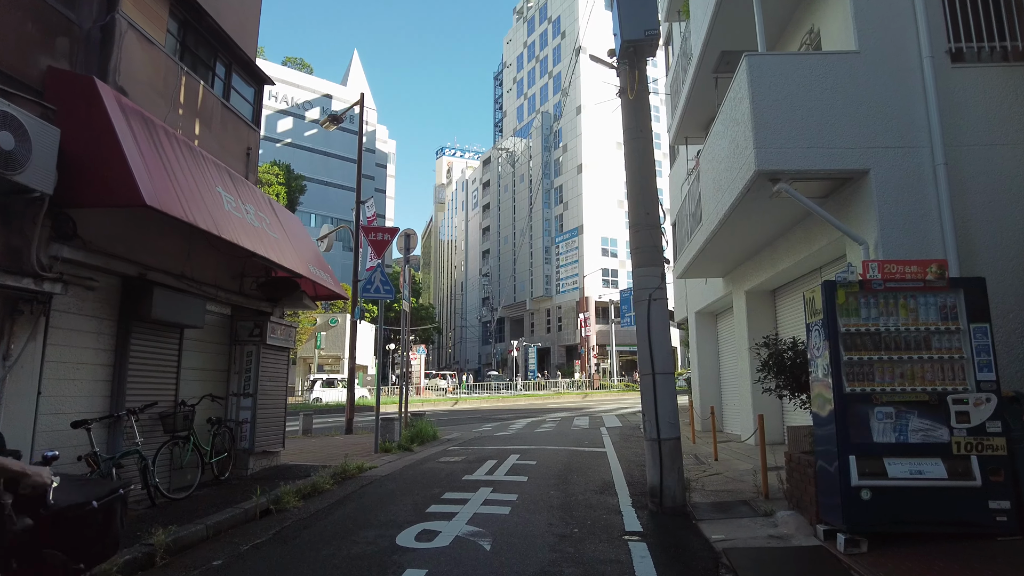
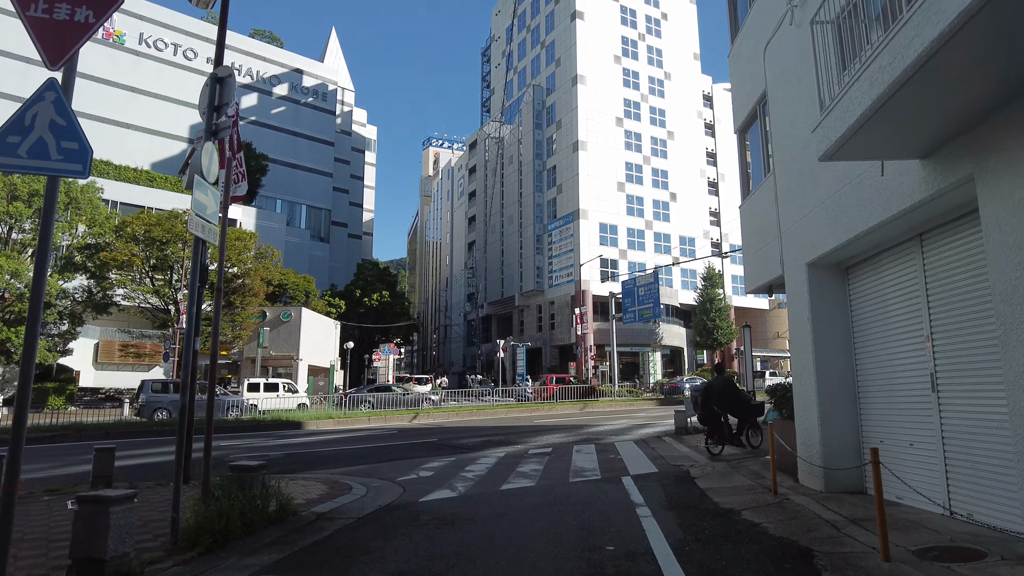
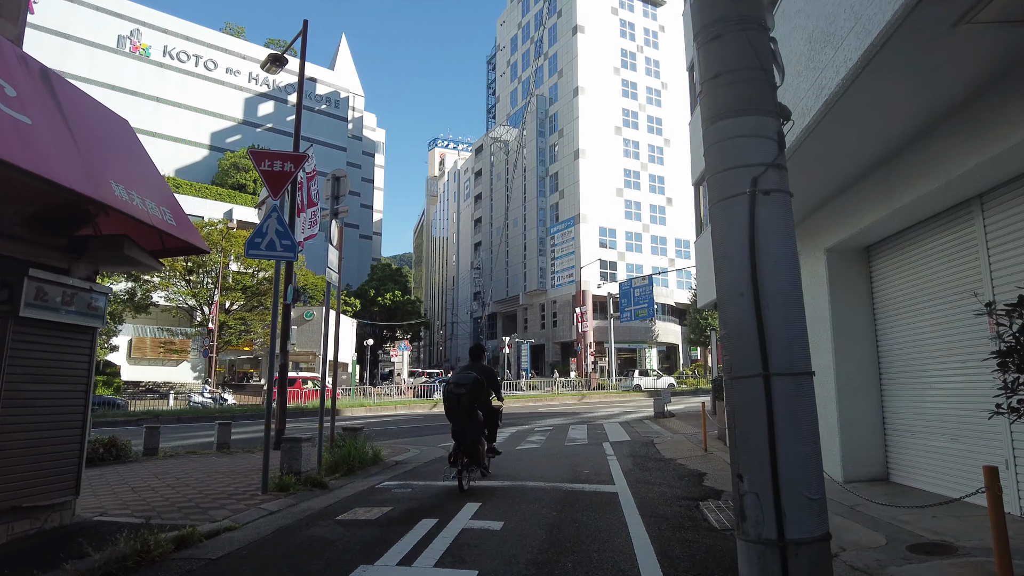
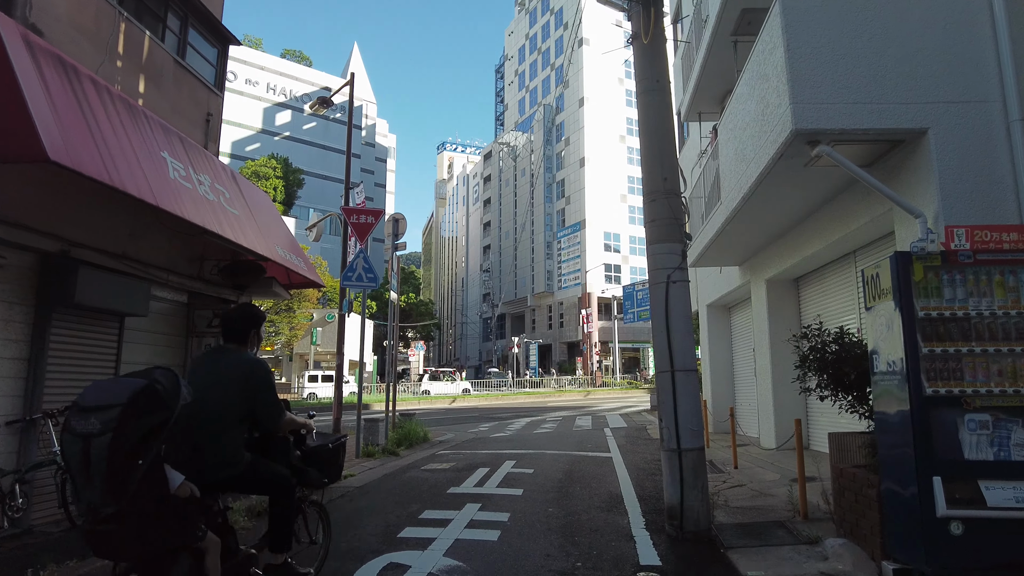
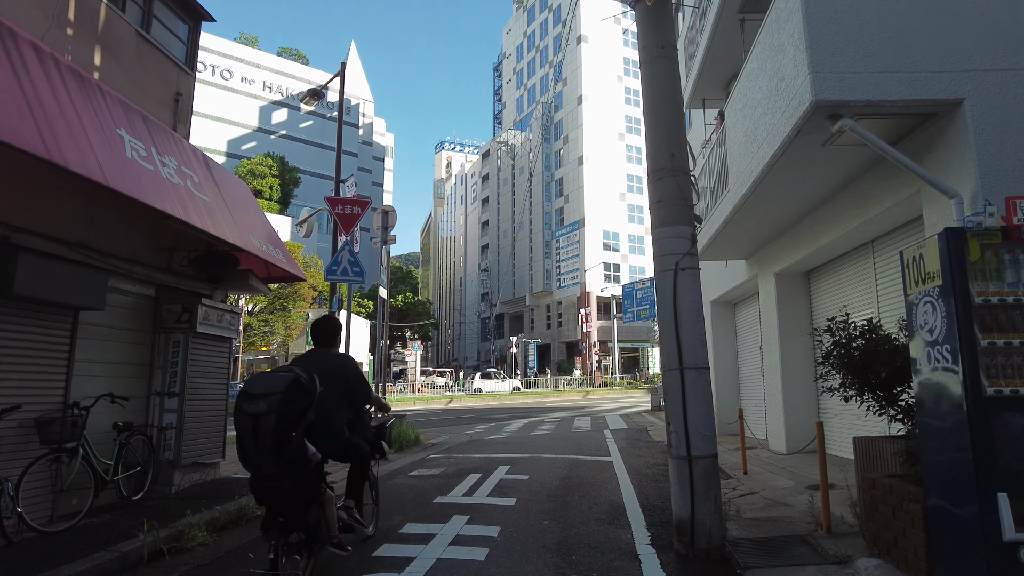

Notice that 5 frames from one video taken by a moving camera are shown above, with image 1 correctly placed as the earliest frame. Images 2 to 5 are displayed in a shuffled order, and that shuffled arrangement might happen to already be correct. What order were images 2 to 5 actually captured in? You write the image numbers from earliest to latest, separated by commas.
4, 5, 3, 2
